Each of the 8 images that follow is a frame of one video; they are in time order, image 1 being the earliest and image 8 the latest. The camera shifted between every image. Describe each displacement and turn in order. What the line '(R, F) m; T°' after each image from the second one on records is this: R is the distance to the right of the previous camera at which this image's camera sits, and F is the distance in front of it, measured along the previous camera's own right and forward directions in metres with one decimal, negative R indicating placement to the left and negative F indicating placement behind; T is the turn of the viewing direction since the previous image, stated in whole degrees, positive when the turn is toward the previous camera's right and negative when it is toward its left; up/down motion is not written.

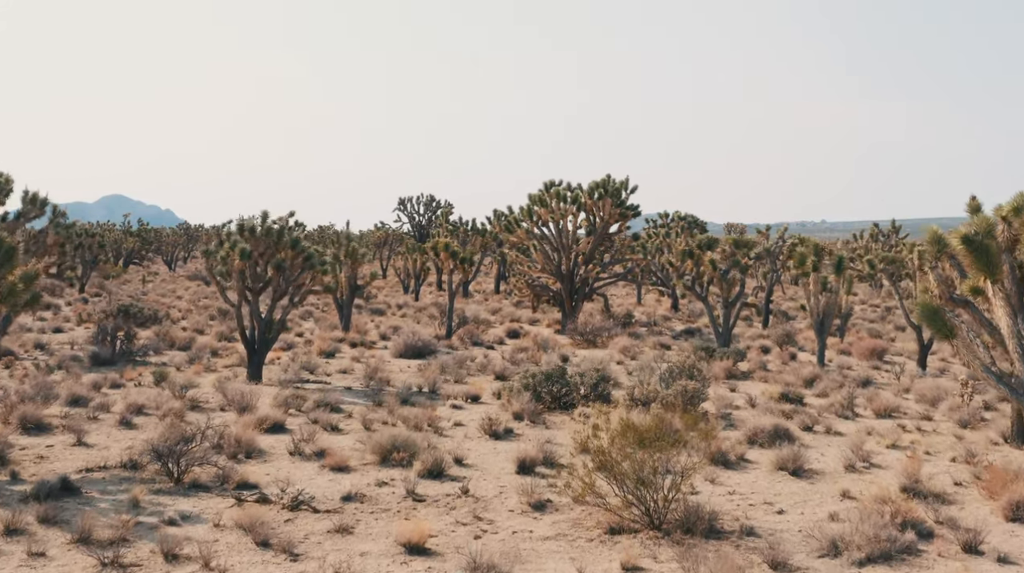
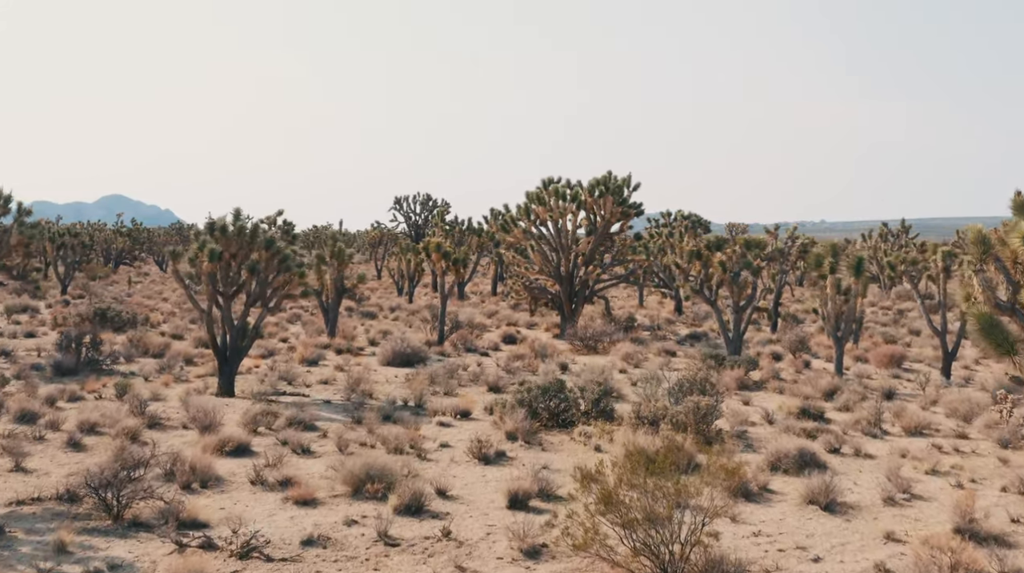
(+0.1, +2.1) m; 0°
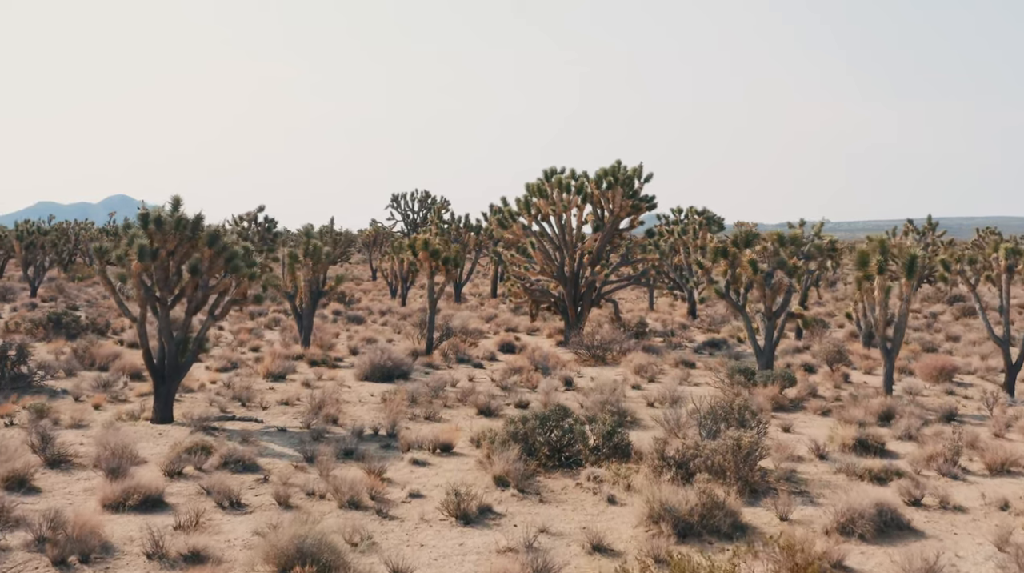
(+0.2, +4.1) m; 0°
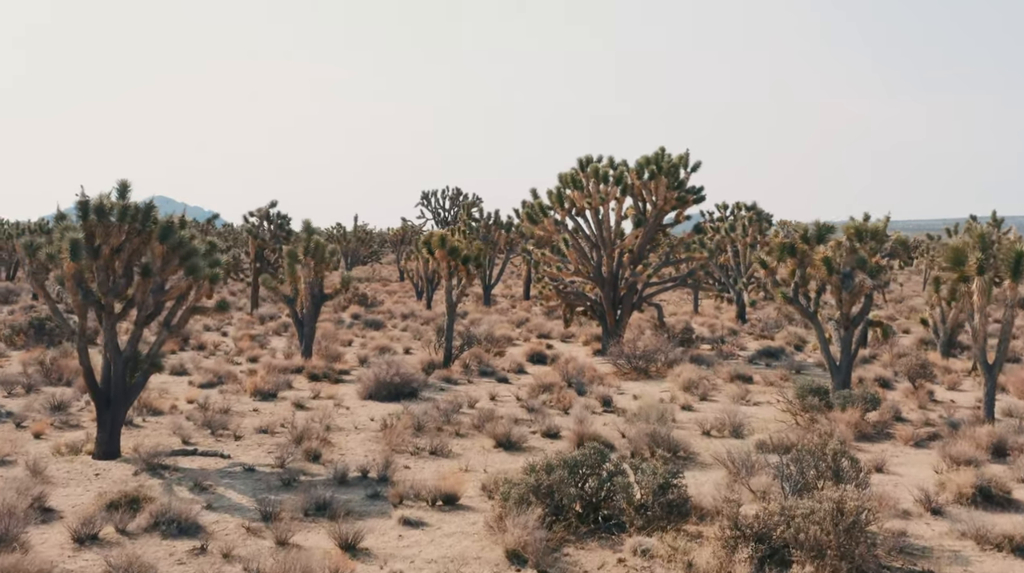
(+0.2, +3.9) m; -2°
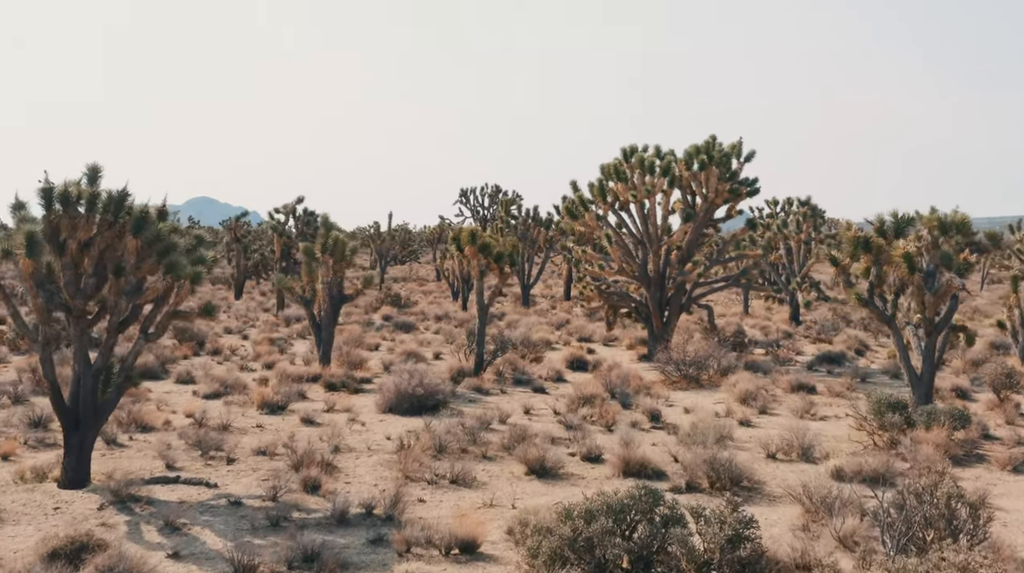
(+0.1, +2.4) m; -2°
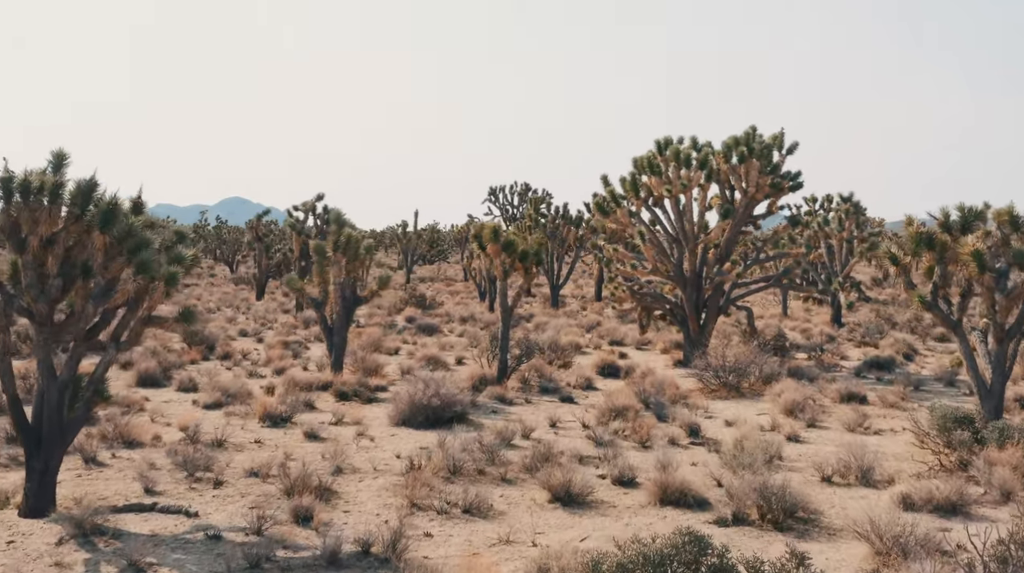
(+0.1, +1.8) m; -2°
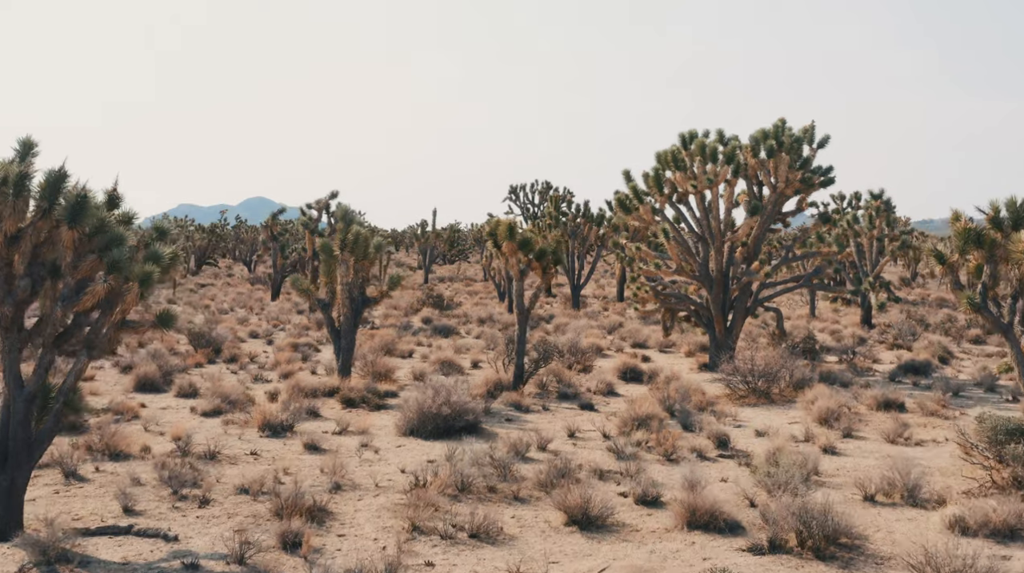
(+0.1, +1.2) m; -1°
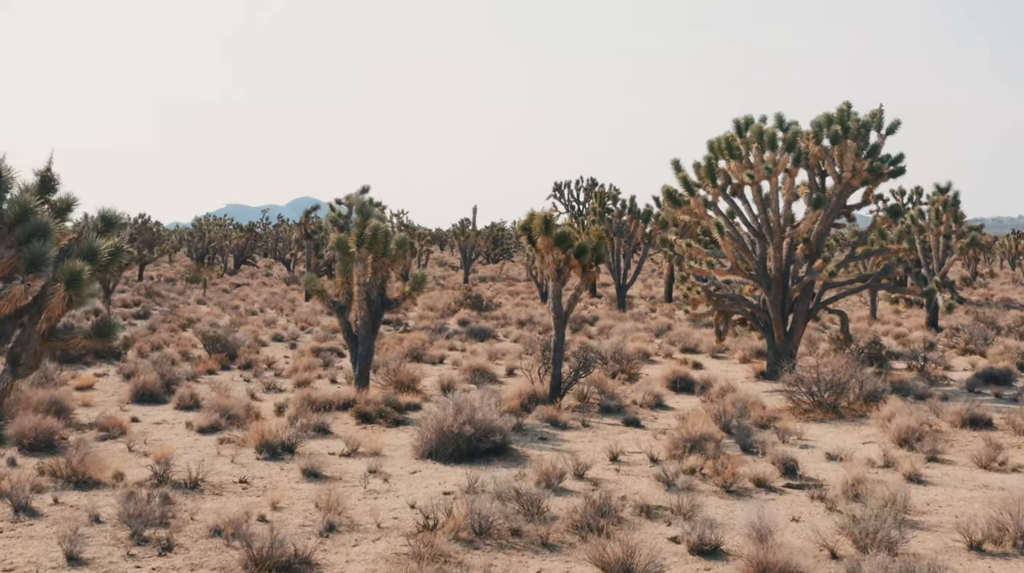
(+0.2, +2.3) m; -2°
